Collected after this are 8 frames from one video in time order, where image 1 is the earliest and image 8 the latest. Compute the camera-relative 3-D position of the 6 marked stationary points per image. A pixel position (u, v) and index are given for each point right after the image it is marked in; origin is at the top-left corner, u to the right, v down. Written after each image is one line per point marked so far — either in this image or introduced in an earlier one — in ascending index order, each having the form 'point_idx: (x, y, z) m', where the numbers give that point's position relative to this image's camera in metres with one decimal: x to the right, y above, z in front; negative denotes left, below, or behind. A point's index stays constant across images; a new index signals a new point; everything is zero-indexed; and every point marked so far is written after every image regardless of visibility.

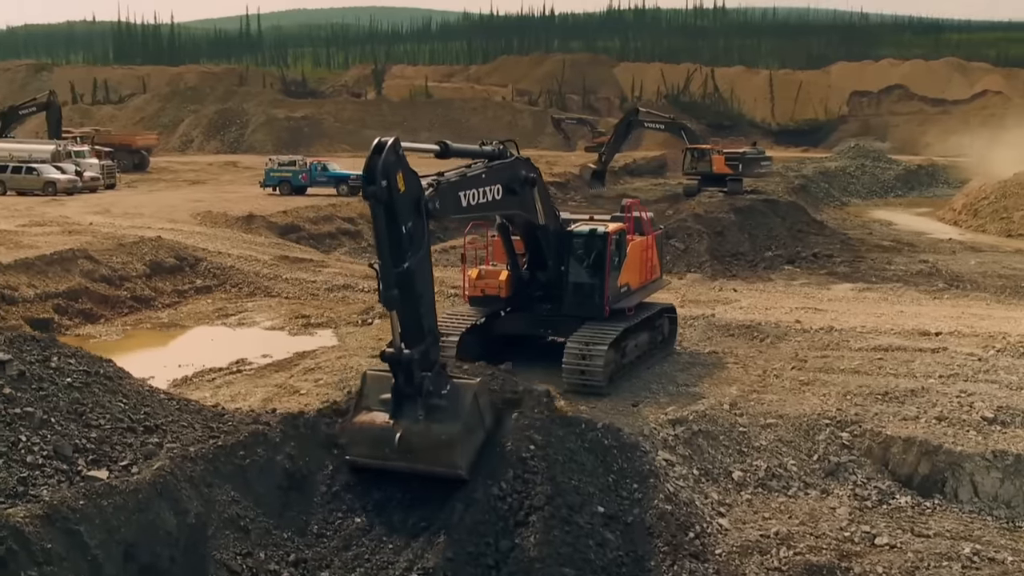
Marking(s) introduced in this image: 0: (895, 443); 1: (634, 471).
0: (+3.5, -1.4, +9.3) m
1: (+1.0, -1.5, +8.5) m
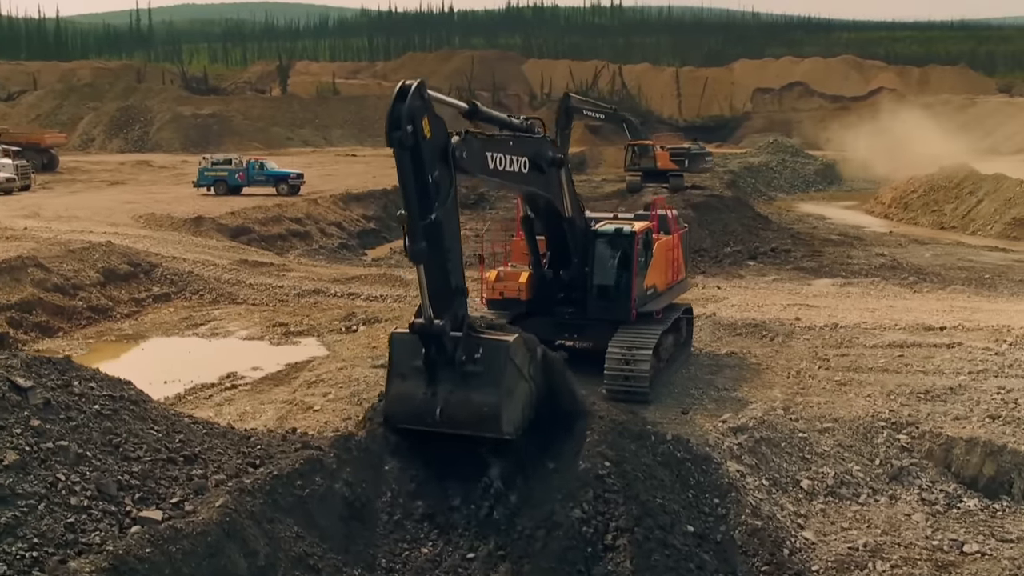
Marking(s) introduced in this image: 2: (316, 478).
0: (+4.0, -1.4, +9.1) m
1: (+1.6, -1.5, +8.0) m
2: (-1.4, -1.4, +7.3) m
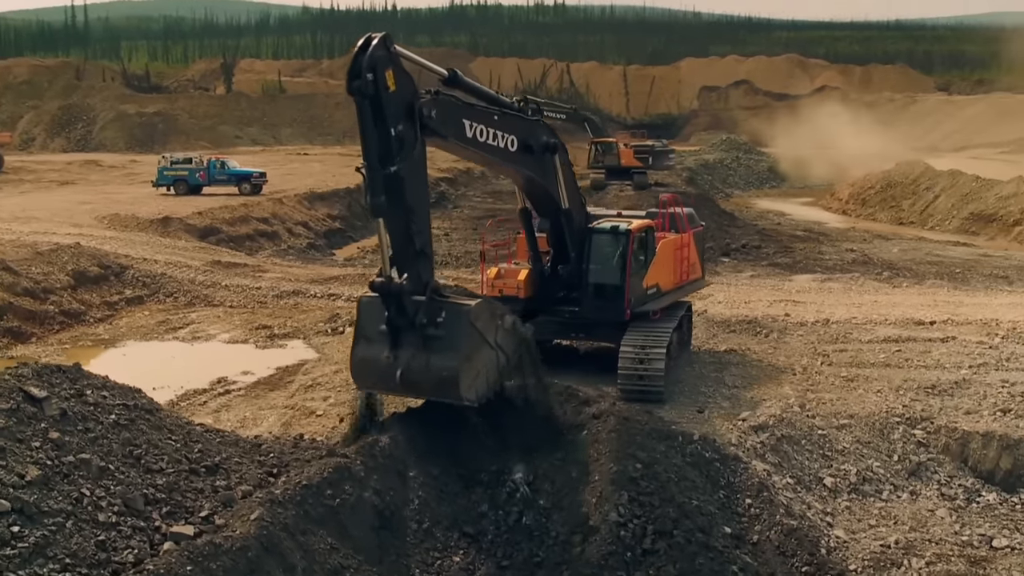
0: (+4.1, -1.3, +9.1) m
1: (+1.8, -1.5, +7.9) m
2: (-1.1, -1.4, +7.0) m
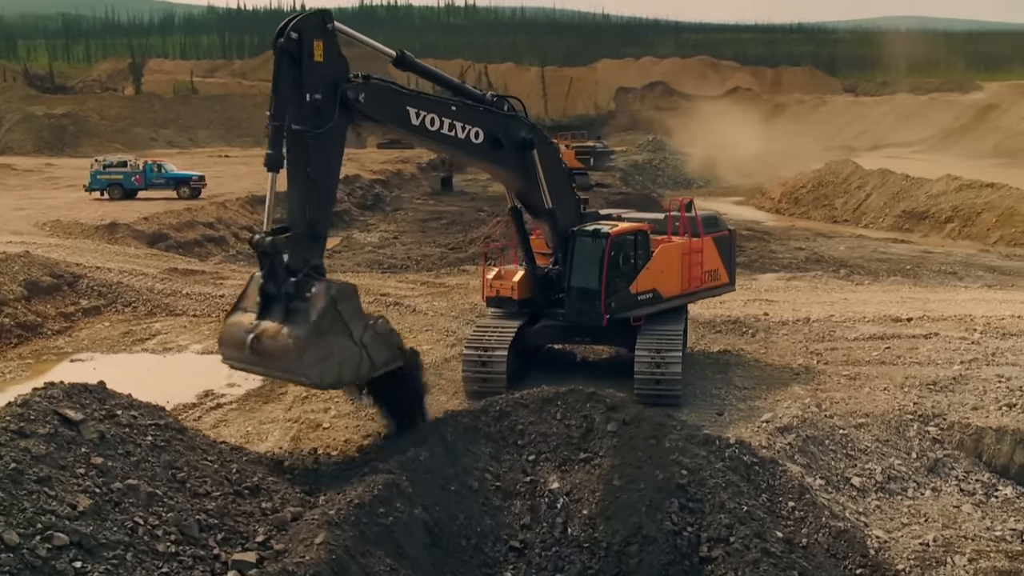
0: (+4.3, -1.3, +9.2) m
1: (+2.1, -1.5, +7.8) m
2: (-0.8, -1.4, +6.8) m
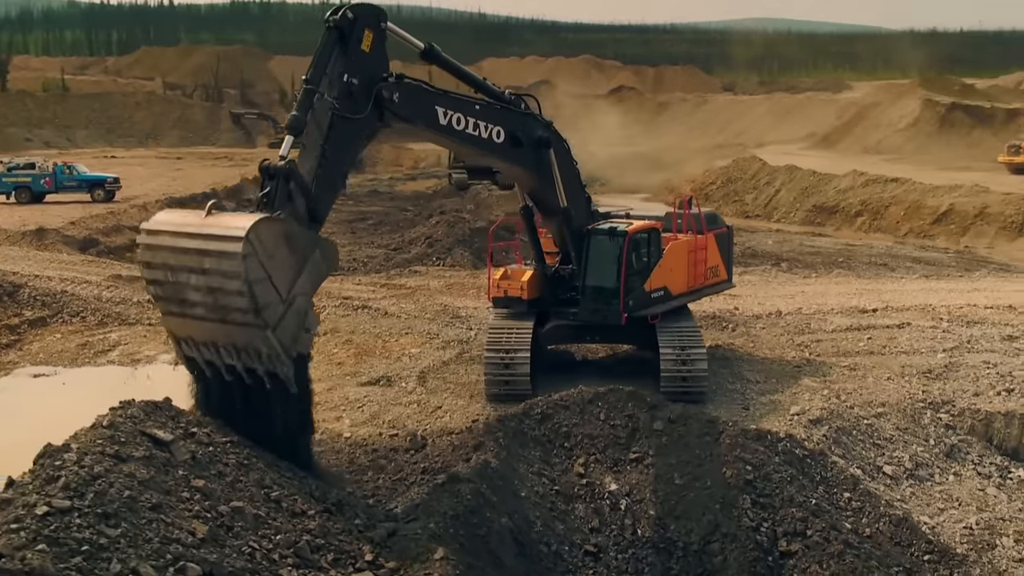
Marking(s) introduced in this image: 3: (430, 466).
0: (+4.6, -1.2, +9.6) m
1: (+2.5, -1.5, +8.0) m
2: (-0.2, -1.5, +6.6) m
3: (-0.6, -1.4, +7.8) m
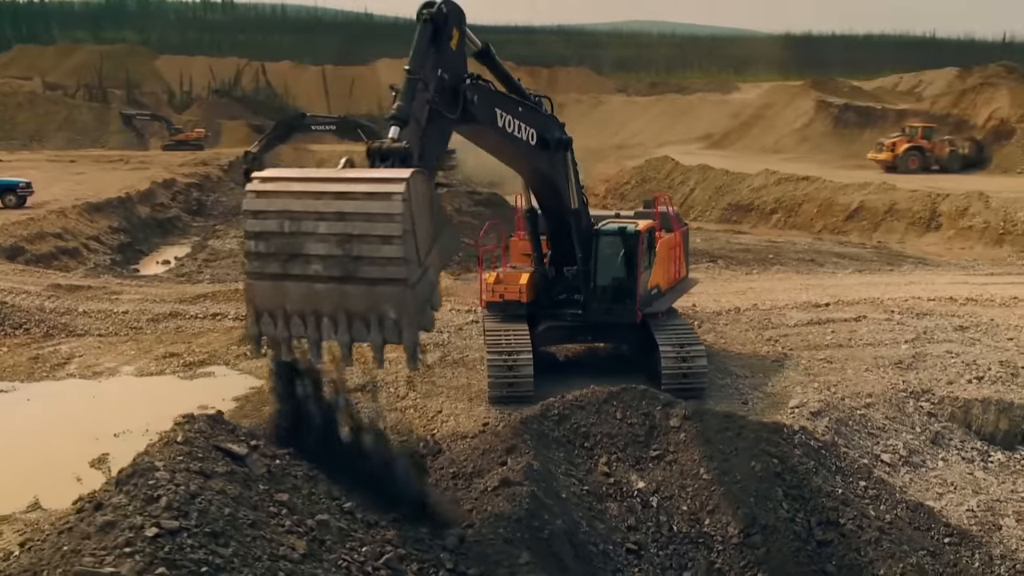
0: (+4.6, -1.2, +10.1) m
1: (+2.7, -1.5, +8.2) m
2: (+0.2, -1.5, +6.5) m
3: (-0.4, -1.4, +7.7) m
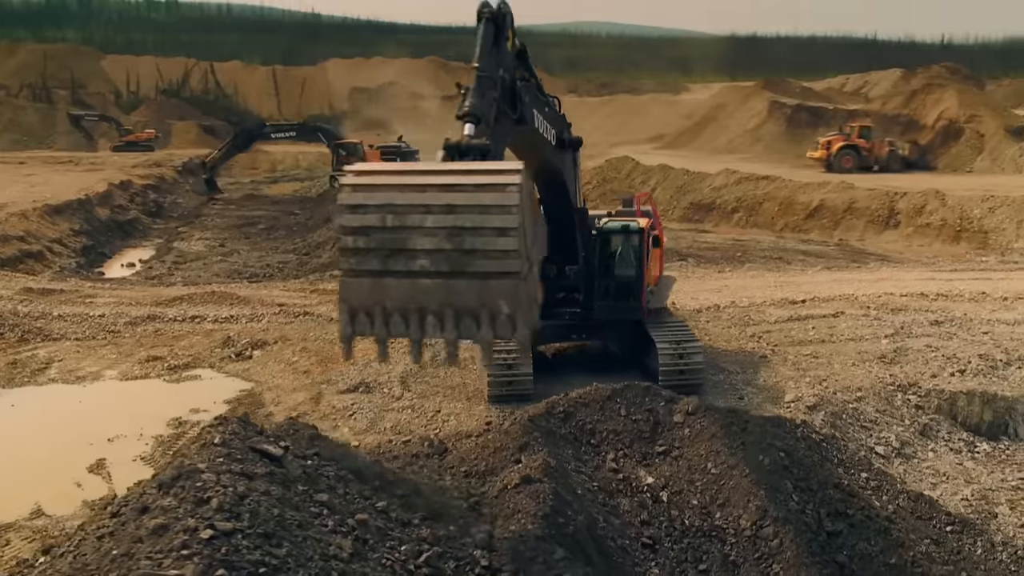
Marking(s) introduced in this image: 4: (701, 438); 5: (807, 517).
0: (+4.5, -1.1, +10.4) m
1: (+2.8, -1.4, +8.4) m
2: (+0.3, -1.5, +6.6) m
3: (-0.3, -1.4, +7.8) m
4: (+1.5, -1.2, +8.2) m
5: (+2.1, -1.7, +7.4) m
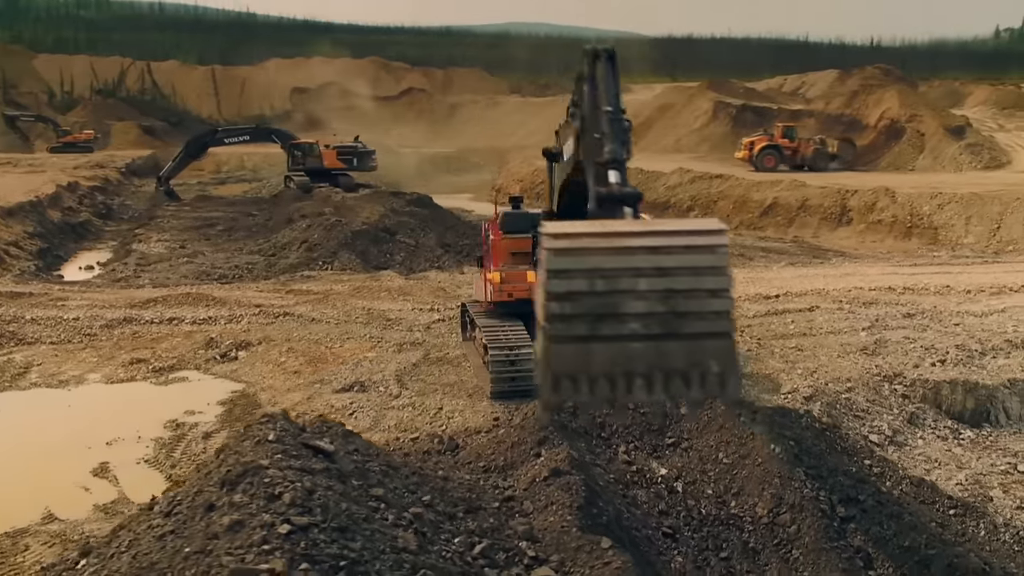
0: (+4.5, -1.0, +10.7) m
1: (+2.9, -1.4, +8.6) m
2: (+0.5, -1.4, +6.7) m
3: (-0.2, -1.4, +7.8) m
4: (+1.6, -1.2, +8.4) m
5: (+2.3, -1.6, +7.6) m
